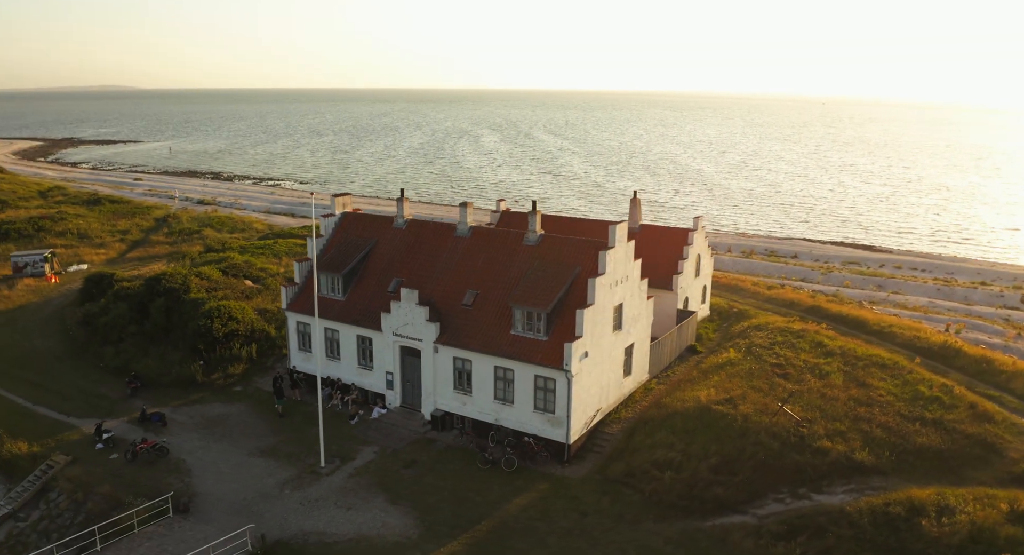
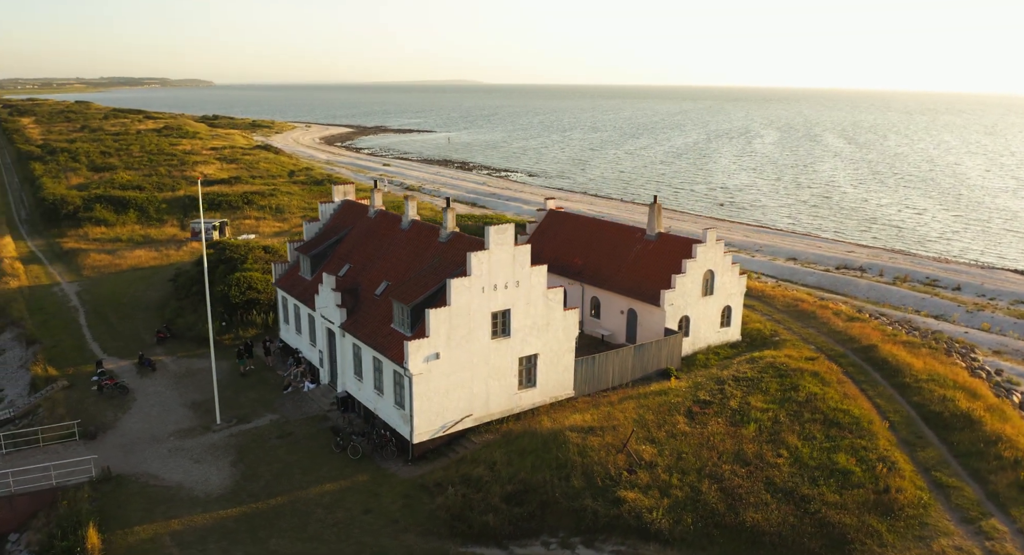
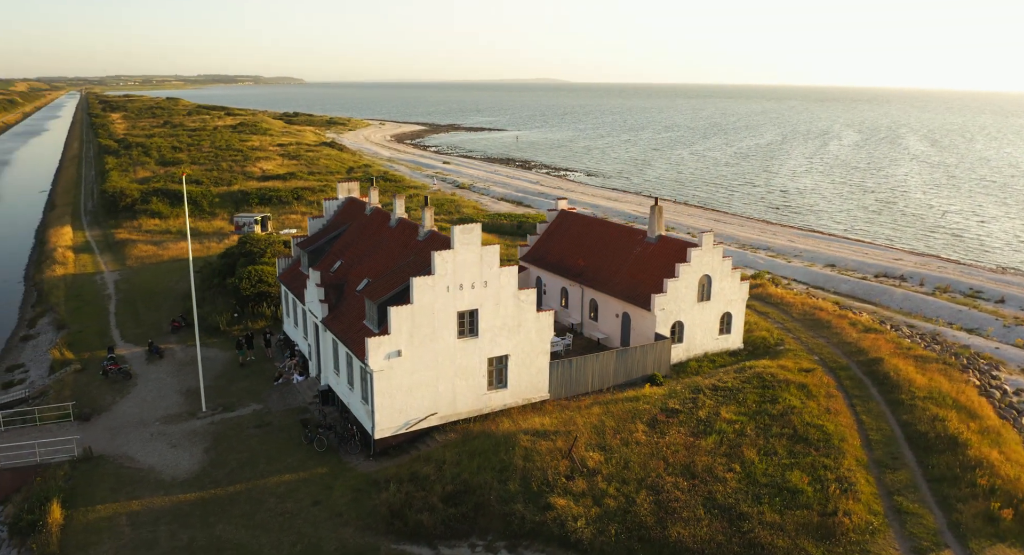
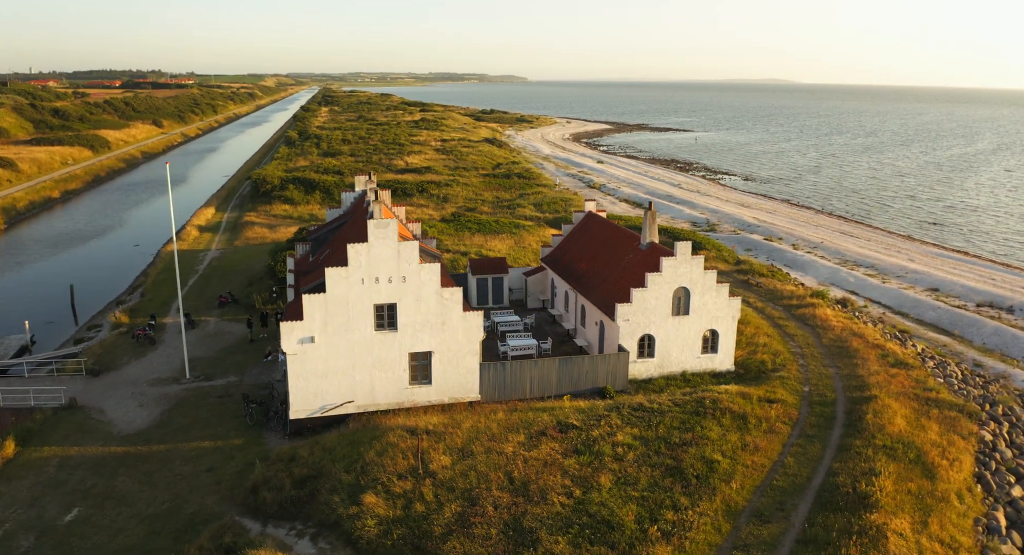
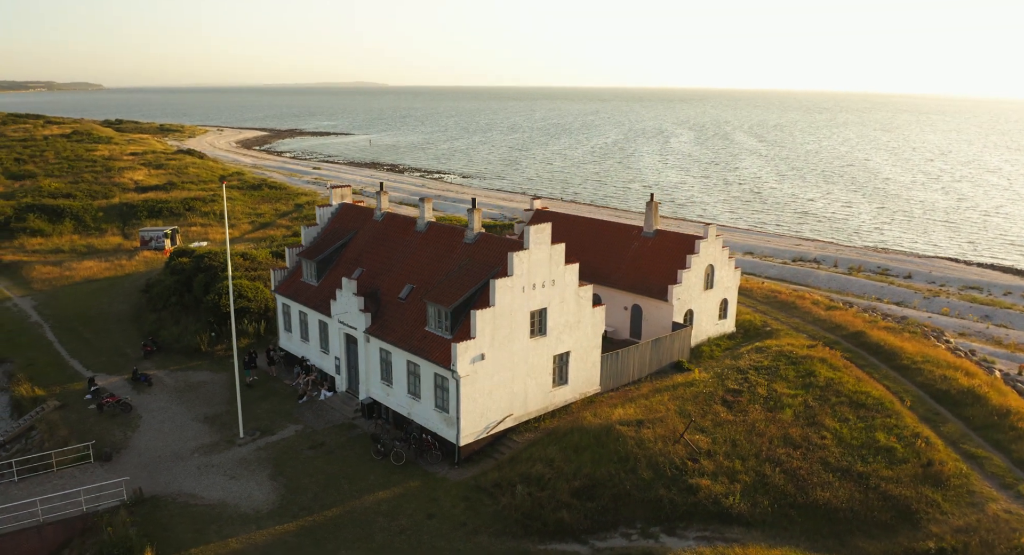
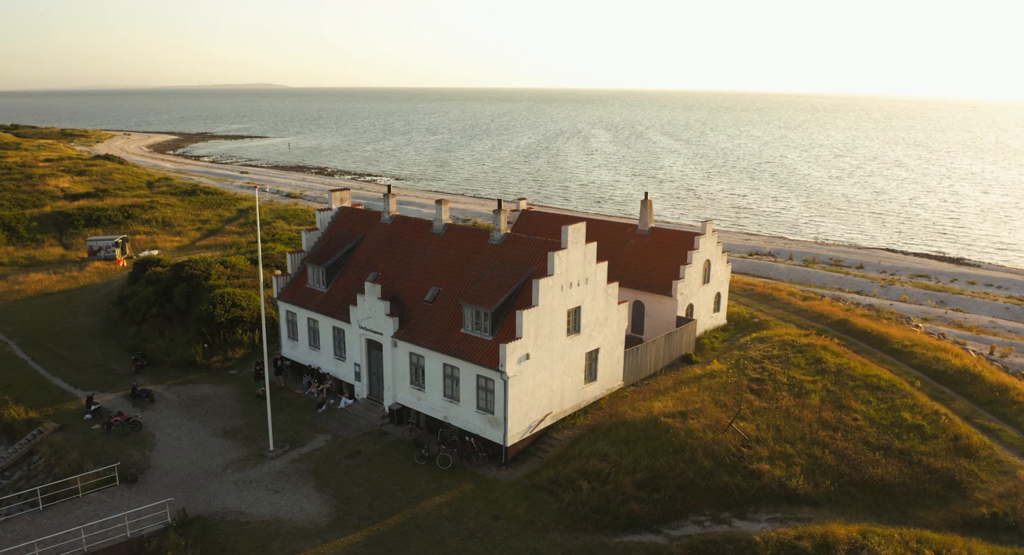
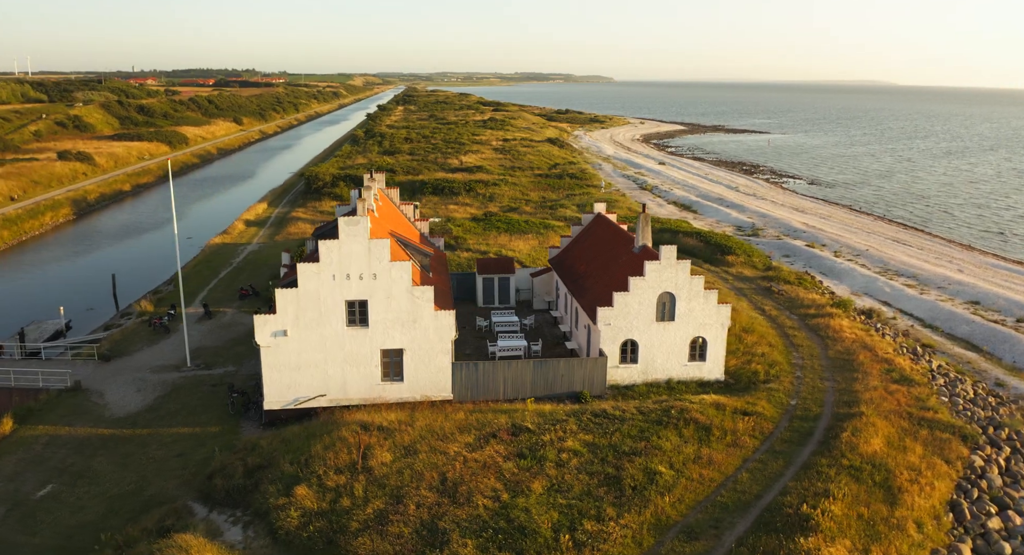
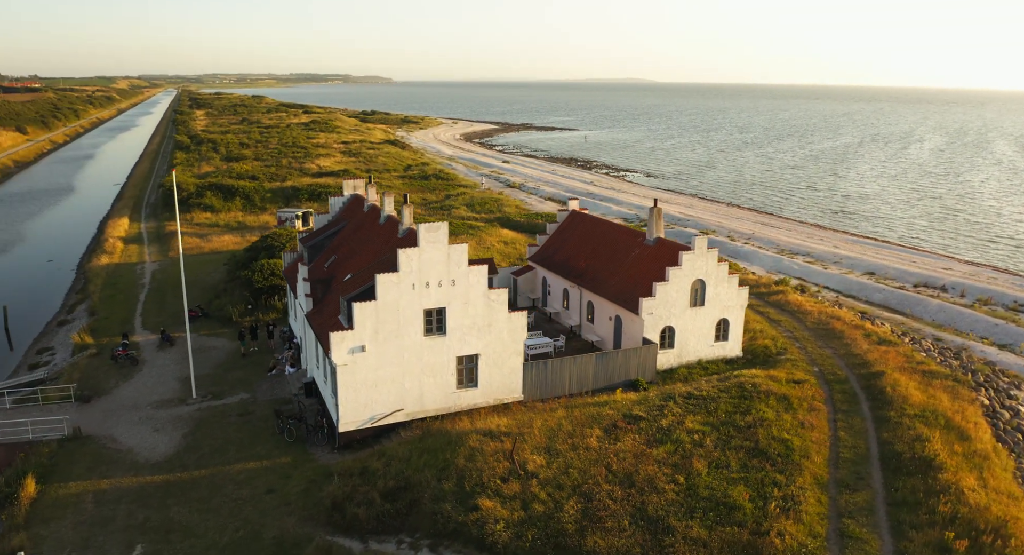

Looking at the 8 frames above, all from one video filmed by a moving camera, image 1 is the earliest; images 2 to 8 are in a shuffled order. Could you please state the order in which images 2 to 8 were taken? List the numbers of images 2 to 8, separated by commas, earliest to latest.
6, 5, 2, 3, 8, 4, 7
